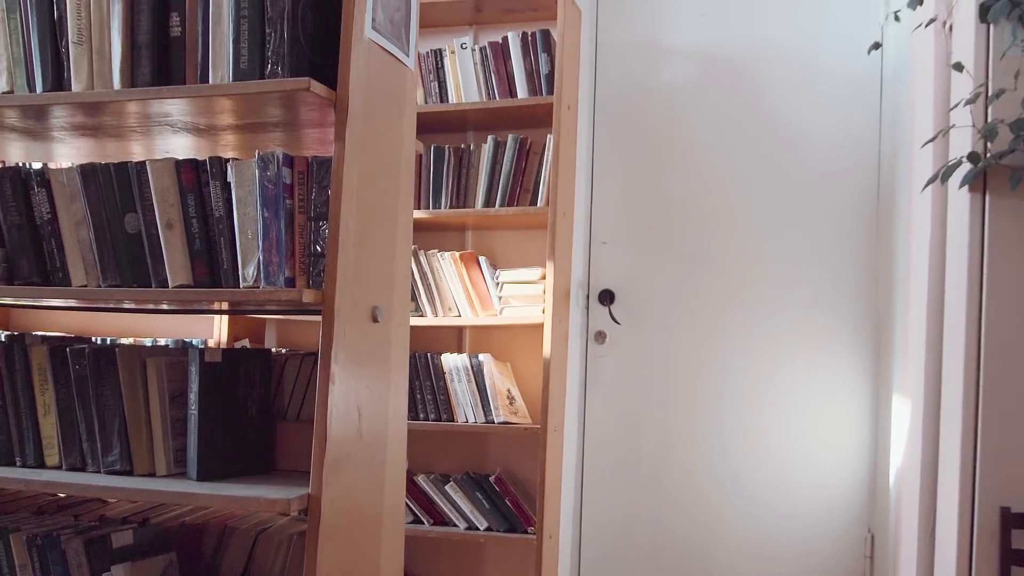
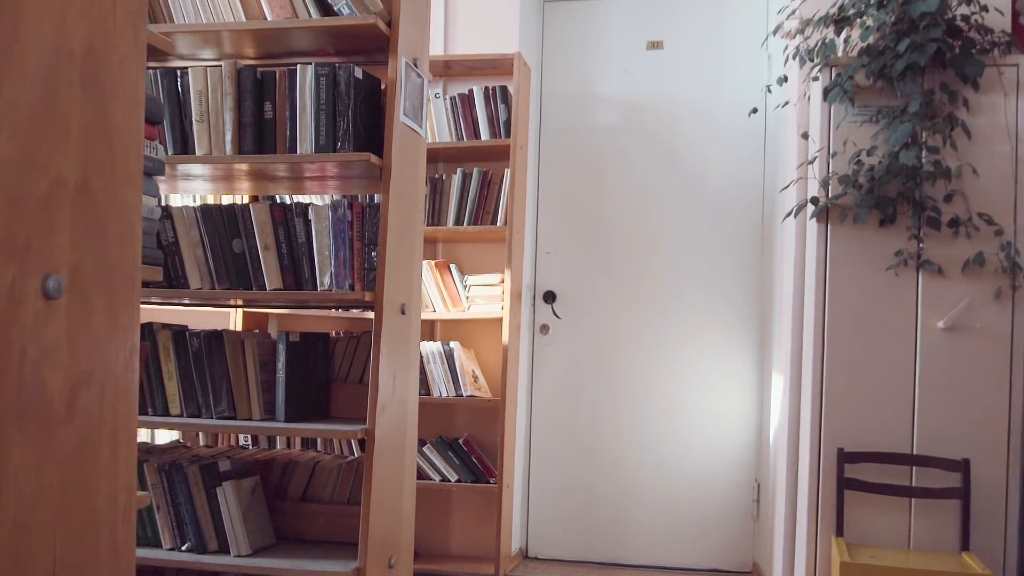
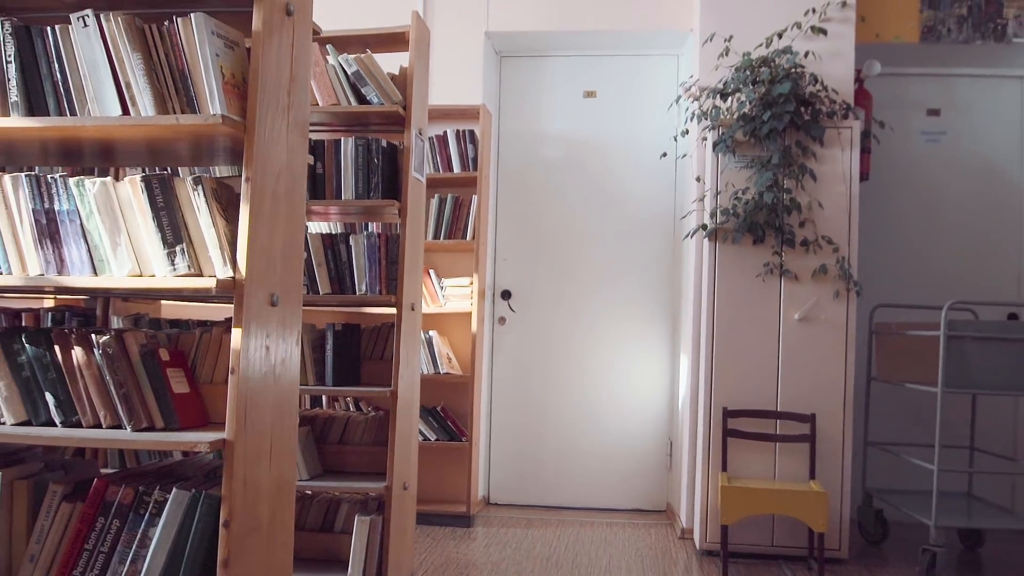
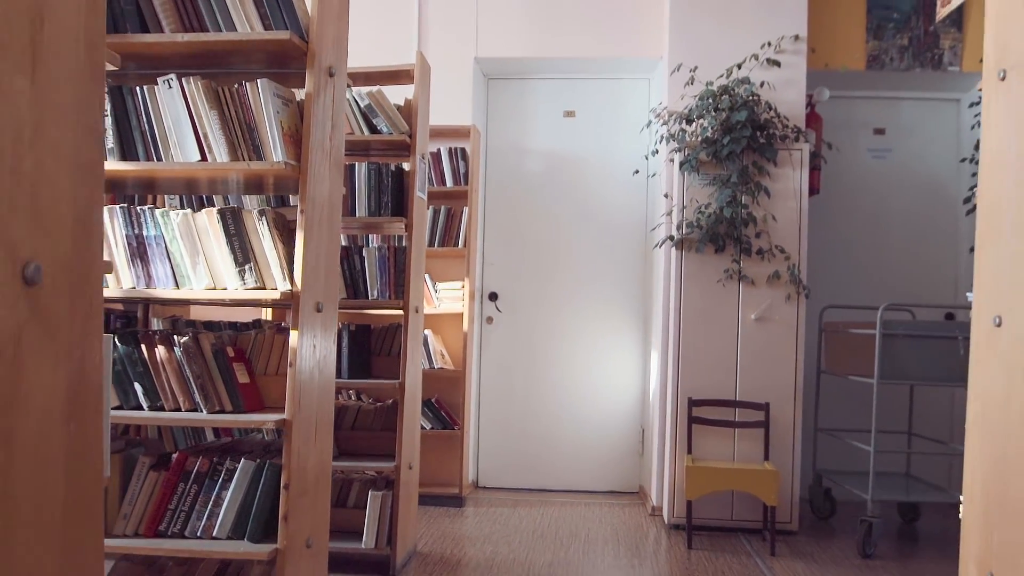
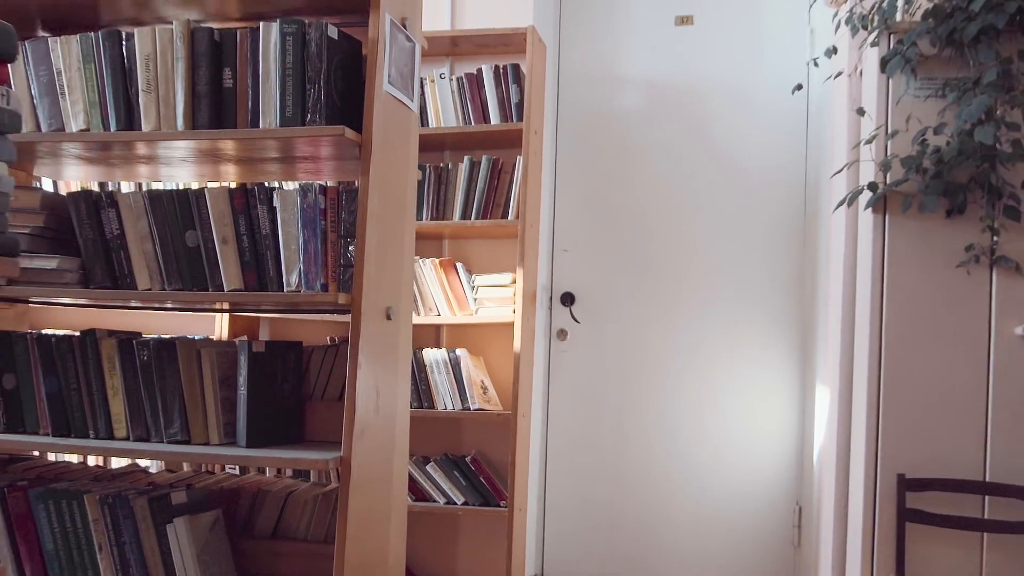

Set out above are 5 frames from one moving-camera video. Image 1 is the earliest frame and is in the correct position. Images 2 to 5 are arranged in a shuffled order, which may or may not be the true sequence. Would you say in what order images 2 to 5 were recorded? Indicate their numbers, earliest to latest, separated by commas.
5, 2, 3, 4
